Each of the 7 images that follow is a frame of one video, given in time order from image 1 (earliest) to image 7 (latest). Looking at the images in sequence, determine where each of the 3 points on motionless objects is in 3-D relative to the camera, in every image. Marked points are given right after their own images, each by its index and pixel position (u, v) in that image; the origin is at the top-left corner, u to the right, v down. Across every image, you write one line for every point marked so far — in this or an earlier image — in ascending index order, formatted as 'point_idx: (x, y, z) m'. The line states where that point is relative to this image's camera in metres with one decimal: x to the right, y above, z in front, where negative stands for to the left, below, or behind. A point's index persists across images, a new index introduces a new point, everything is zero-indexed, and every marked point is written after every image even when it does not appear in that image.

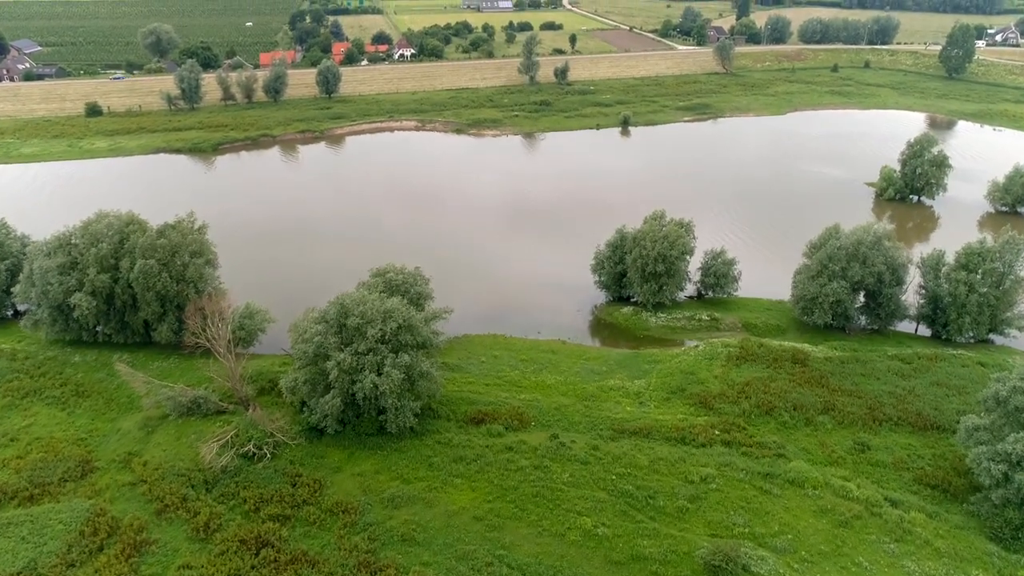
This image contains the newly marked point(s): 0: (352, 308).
0: (-3.9, -0.5, +19.0) m
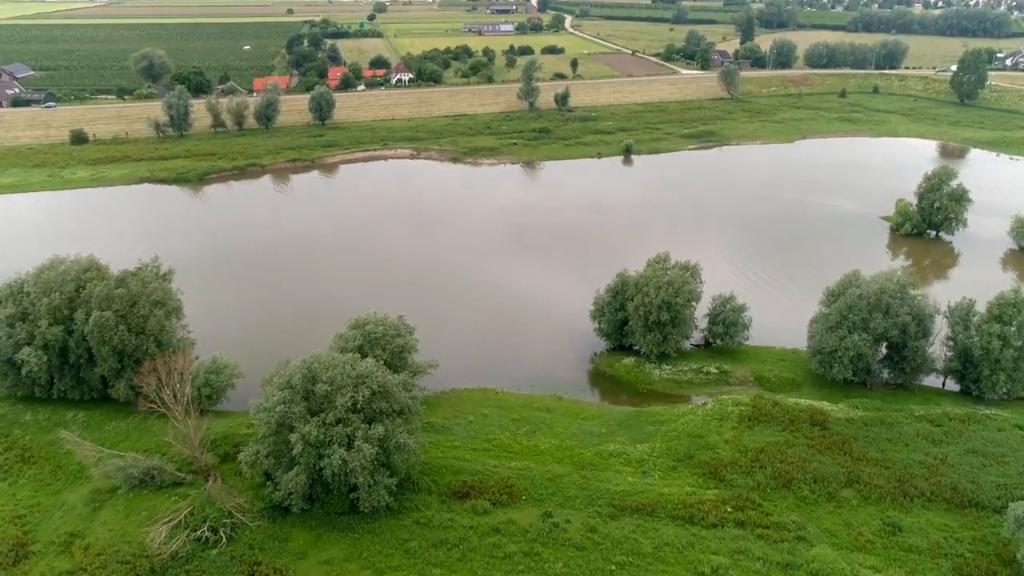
0: (-4.1, -1.8, +17.1) m
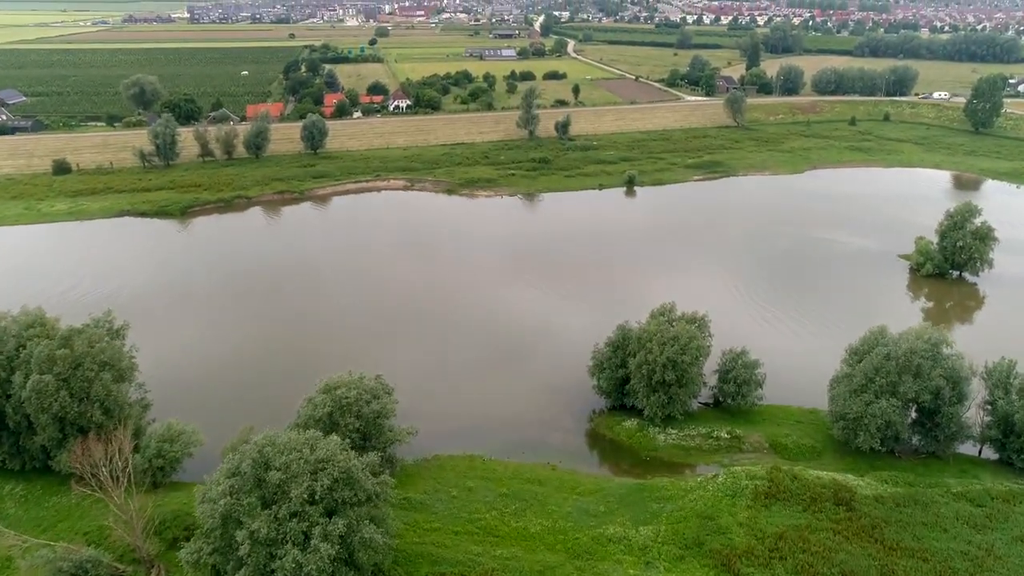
0: (-4.4, -3.2, +14.8) m
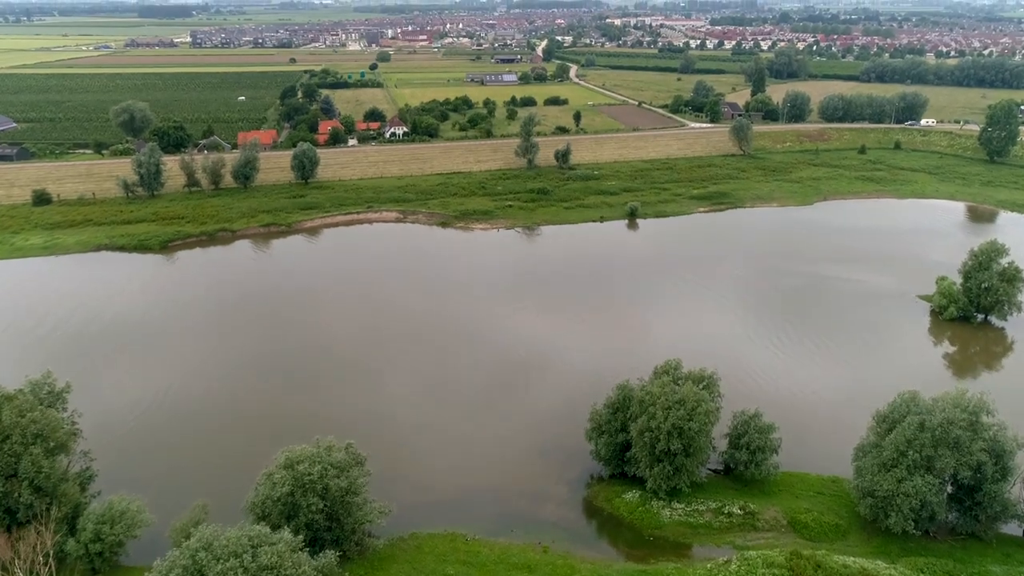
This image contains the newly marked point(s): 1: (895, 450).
0: (-4.8, -4.4, +12.6) m
1: (+8.7, -3.7, +18.0) m
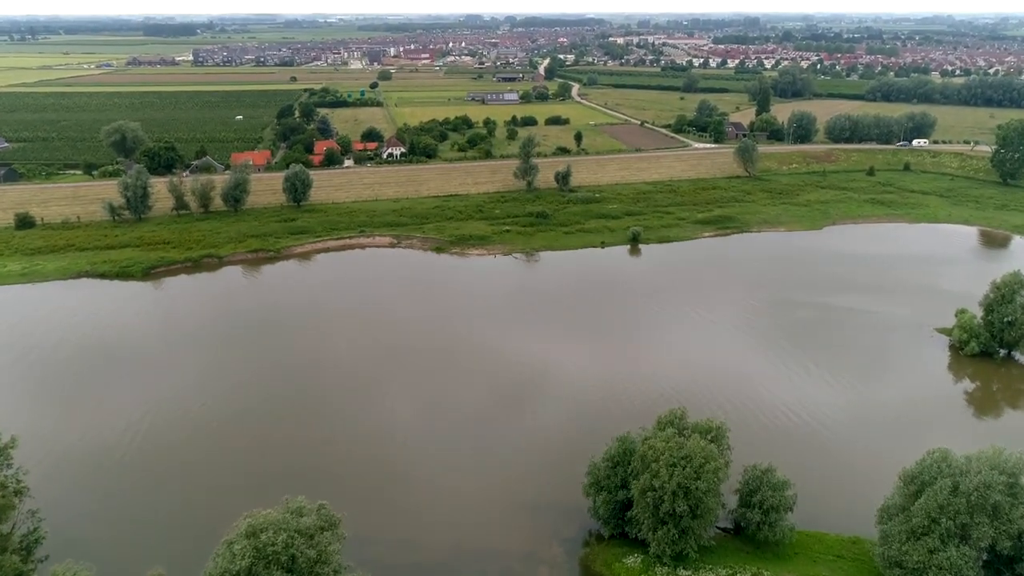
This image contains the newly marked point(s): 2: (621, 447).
0: (-5.1, -5.2, +10.9) m
1: (+8.5, -4.6, +16.2) m
2: (+2.6, -3.8, +19.1) m
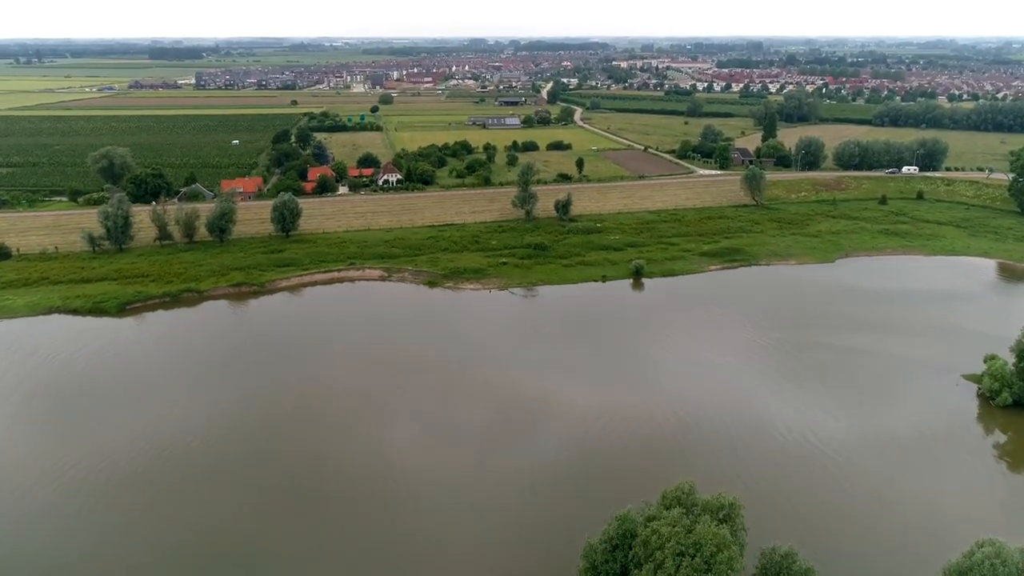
0: (-5.4, -6.2, +8.5) m
1: (+8.1, -5.8, +13.9) m
2: (+2.3, -5.0, +16.8) m
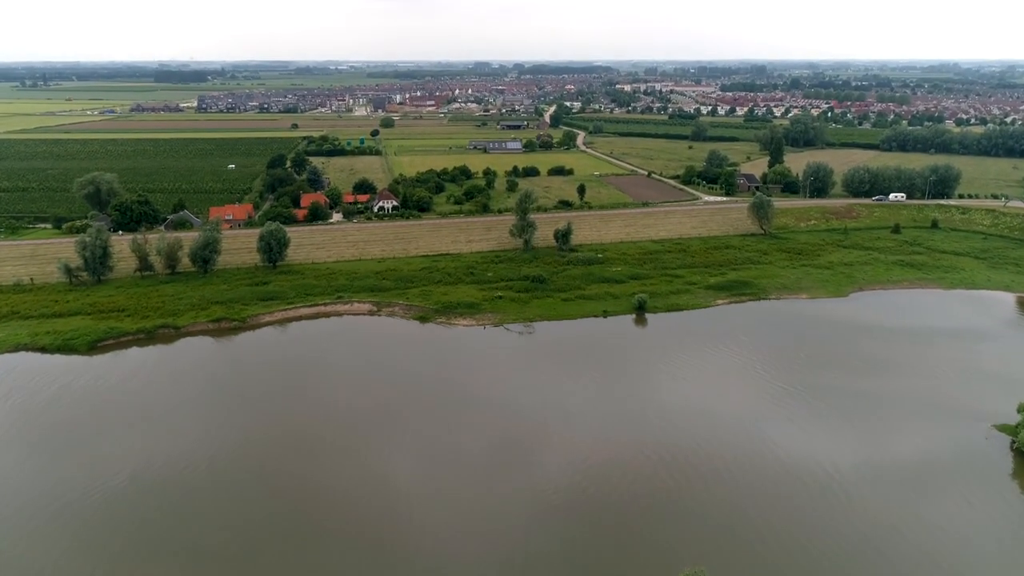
0: (-5.8, -7.1, +6.2) m
1: (+7.7, -6.8, +11.4) m
2: (+2.0, -6.1, +14.4) m
